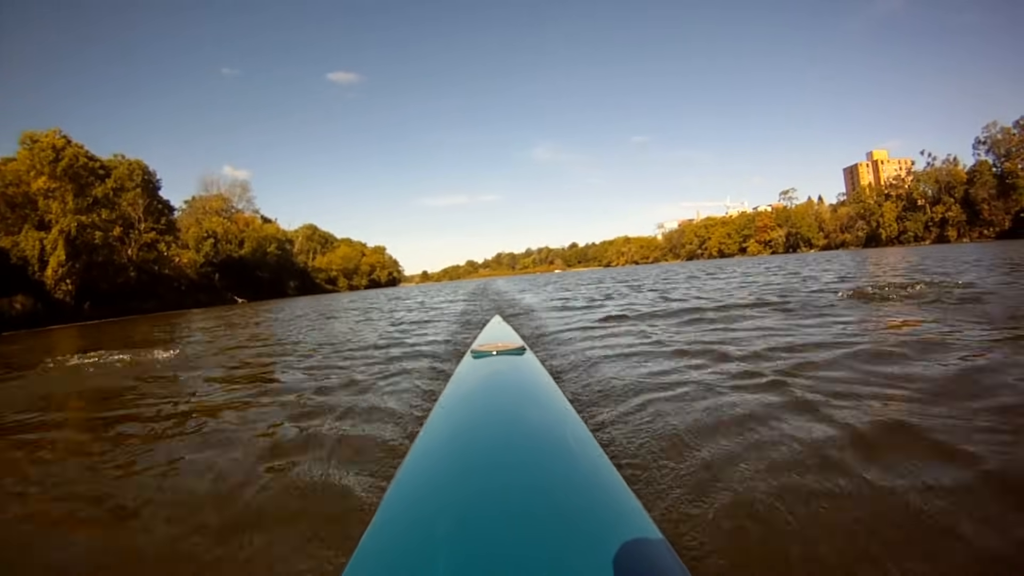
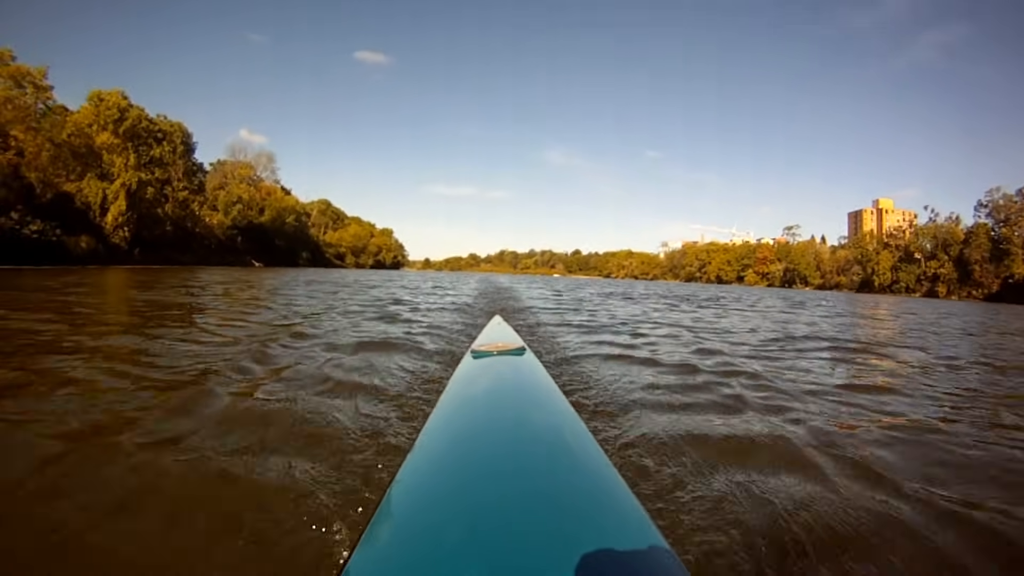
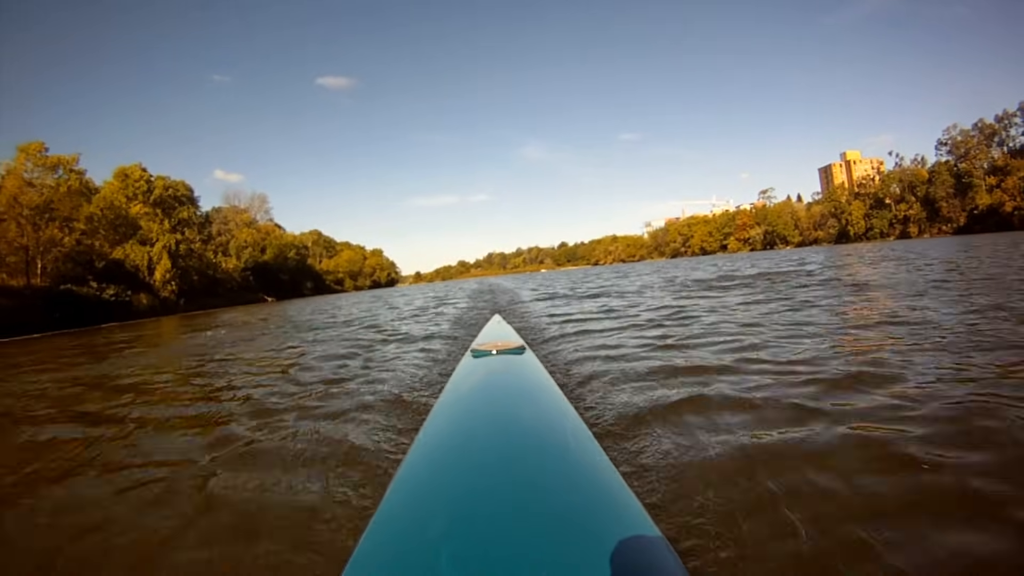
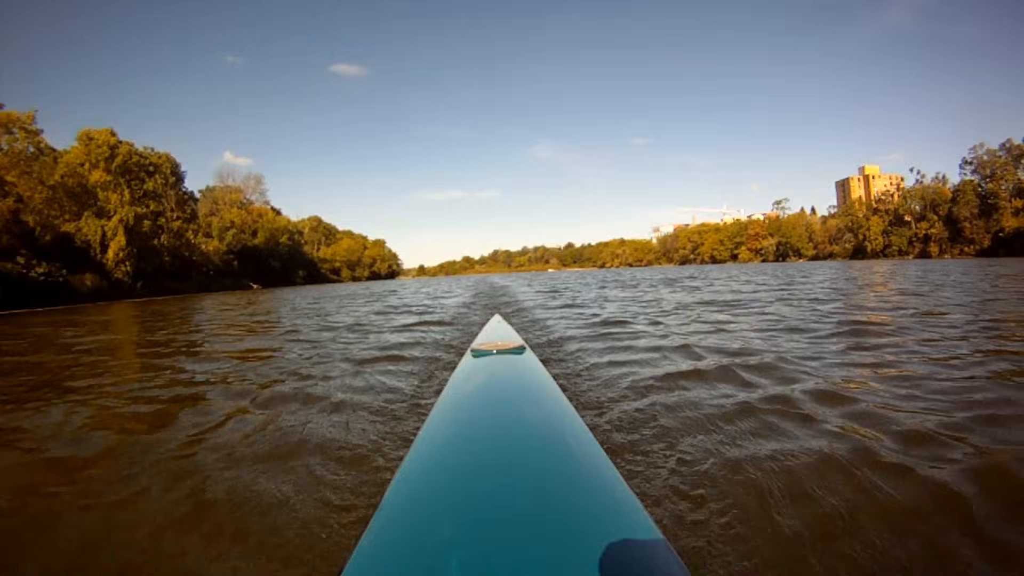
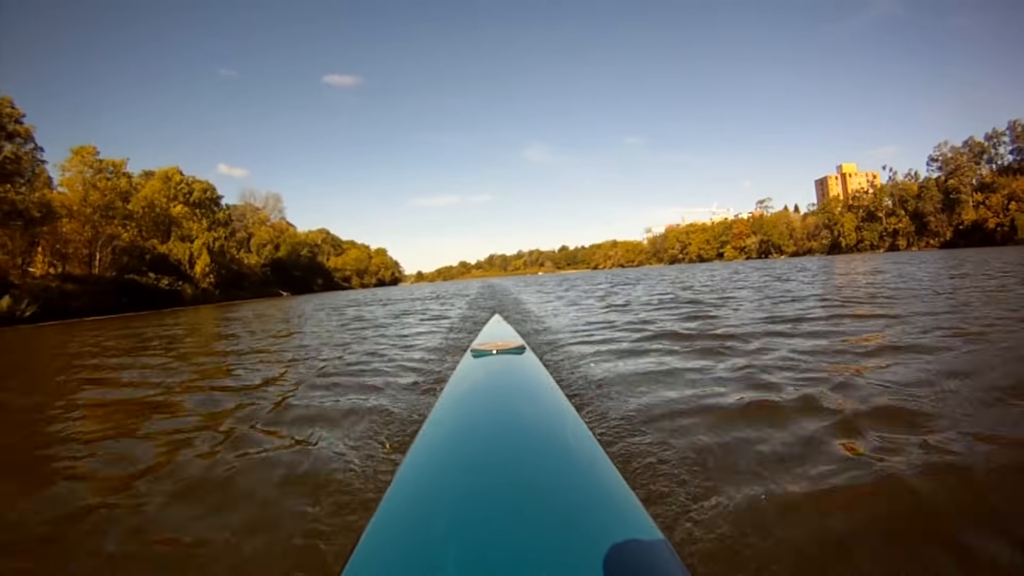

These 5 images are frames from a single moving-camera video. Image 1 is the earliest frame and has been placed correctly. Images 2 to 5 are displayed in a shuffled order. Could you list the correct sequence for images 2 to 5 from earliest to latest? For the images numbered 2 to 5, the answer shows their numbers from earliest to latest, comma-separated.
2, 4, 3, 5
